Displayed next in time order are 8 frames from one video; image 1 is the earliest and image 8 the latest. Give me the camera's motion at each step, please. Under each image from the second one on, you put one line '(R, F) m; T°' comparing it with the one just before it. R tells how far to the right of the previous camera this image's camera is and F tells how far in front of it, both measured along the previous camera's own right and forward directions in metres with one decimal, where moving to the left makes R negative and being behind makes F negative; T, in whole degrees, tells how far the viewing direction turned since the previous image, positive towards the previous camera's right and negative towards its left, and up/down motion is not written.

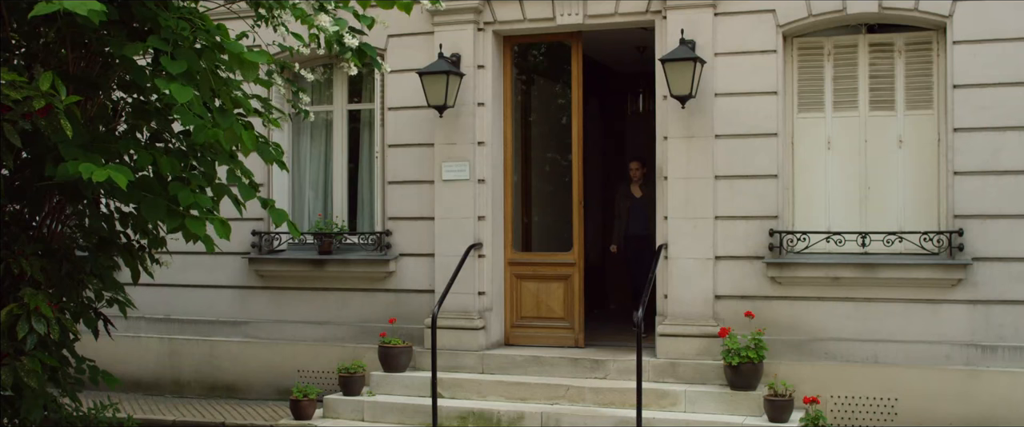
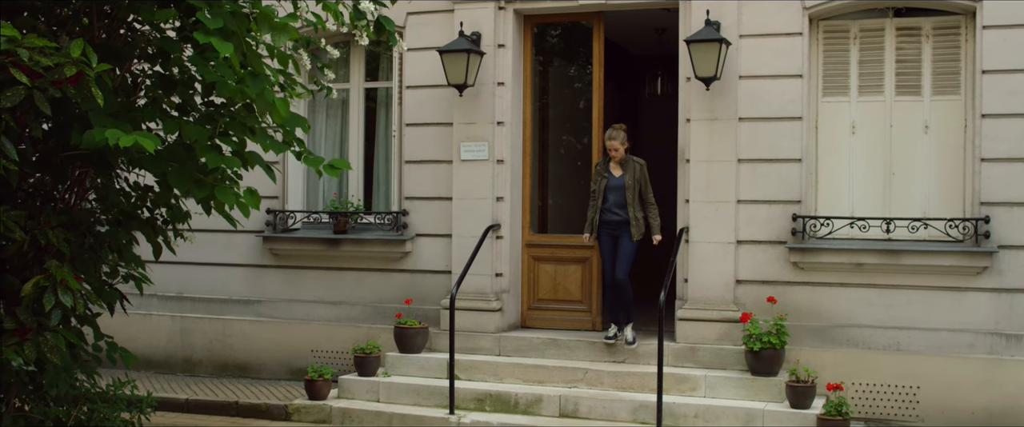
(-0.2, +0.1) m; 0°
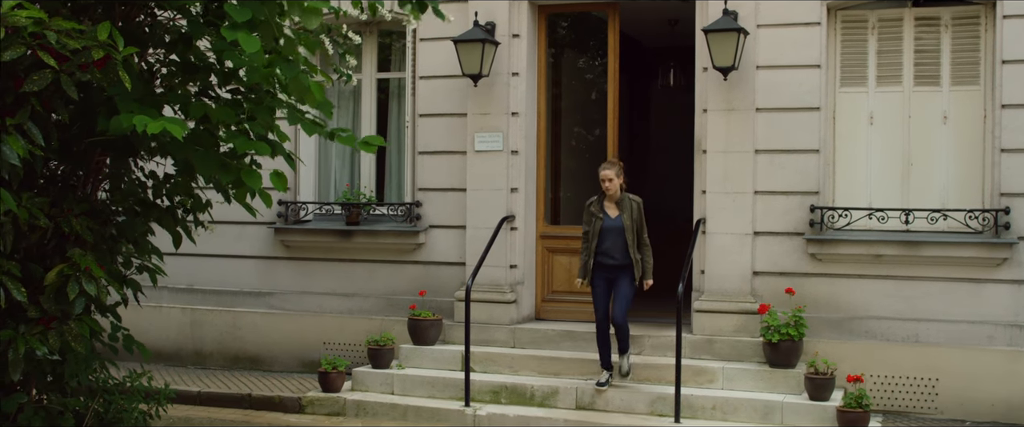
(-0.1, +0.1) m; 0°
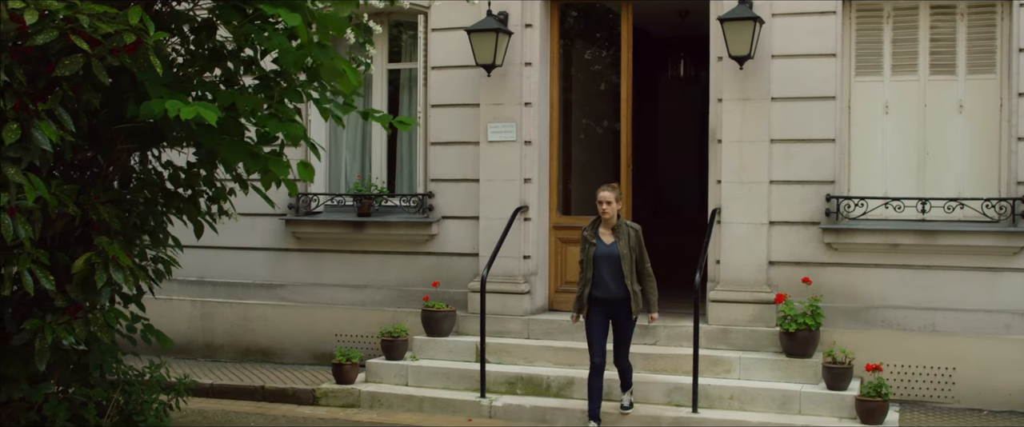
(-0.2, 0.0) m; 0°
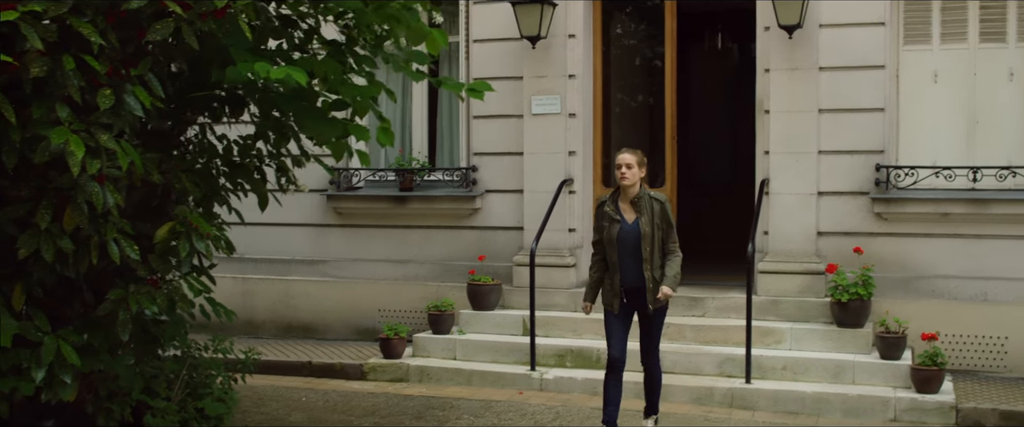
(-0.3, 0.0) m; 0°
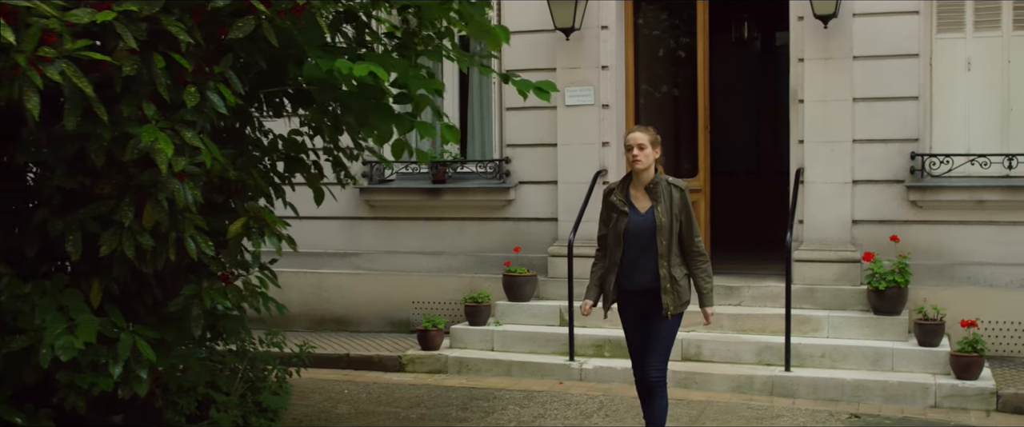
(-0.3, 0.0) m; 0°
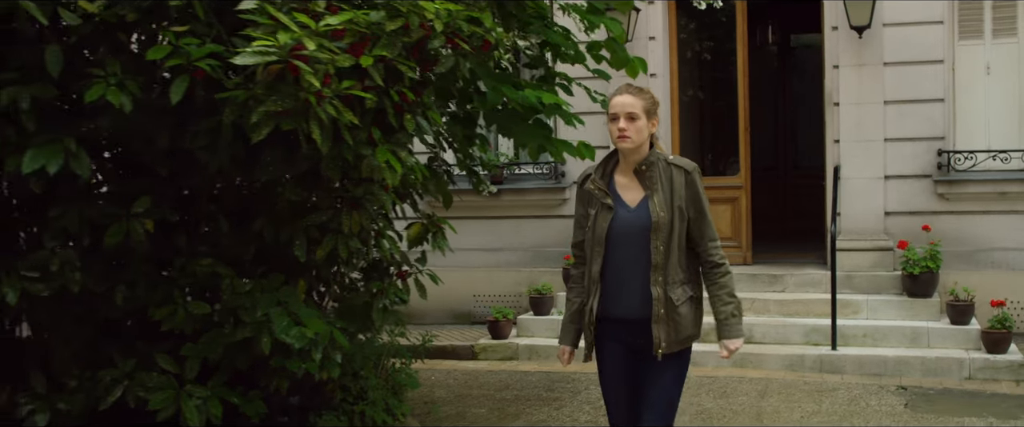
(-0.8, -0.8) m; +2°
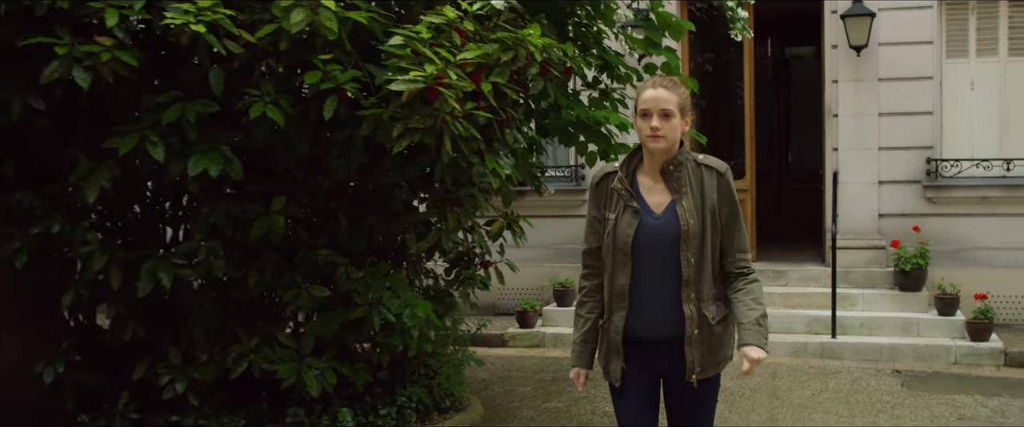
(-0.5, -0.9) m; +2°
